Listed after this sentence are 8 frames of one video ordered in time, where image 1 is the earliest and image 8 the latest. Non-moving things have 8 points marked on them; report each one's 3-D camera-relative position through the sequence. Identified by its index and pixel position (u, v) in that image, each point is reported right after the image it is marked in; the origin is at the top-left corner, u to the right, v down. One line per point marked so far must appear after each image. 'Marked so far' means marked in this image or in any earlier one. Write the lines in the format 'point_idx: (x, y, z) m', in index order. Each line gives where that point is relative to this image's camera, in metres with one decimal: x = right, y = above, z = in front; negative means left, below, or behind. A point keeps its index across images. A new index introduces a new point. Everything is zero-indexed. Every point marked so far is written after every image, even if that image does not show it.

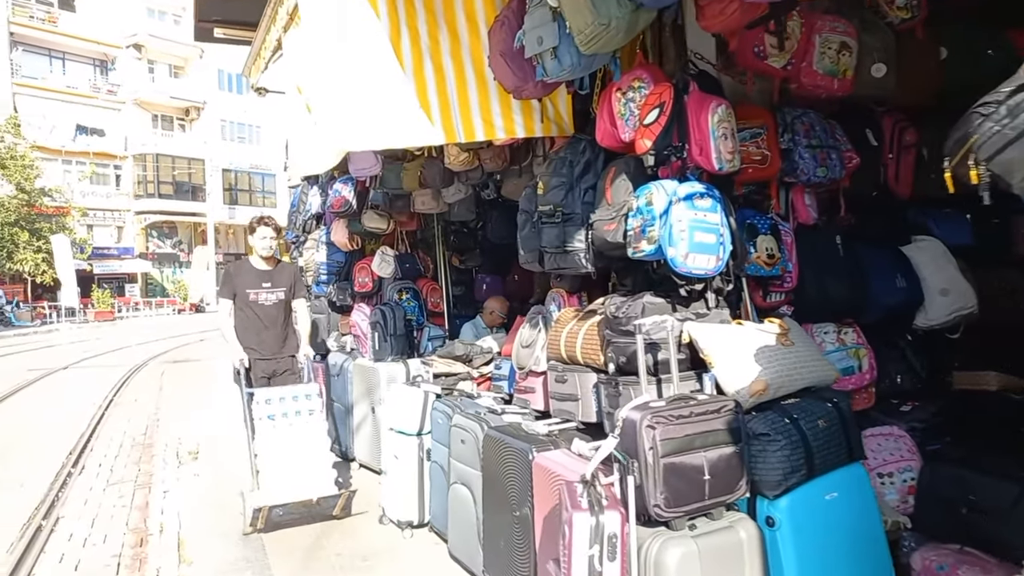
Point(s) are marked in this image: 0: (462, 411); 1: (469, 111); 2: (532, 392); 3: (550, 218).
0: (-0.3, -0.7, +4.0) m
1: (-0.2, +0.9, +3.7) m
2: (+0.1, -0.6, +3.8) m
3: (+0.2, +0.3, +3.5) m
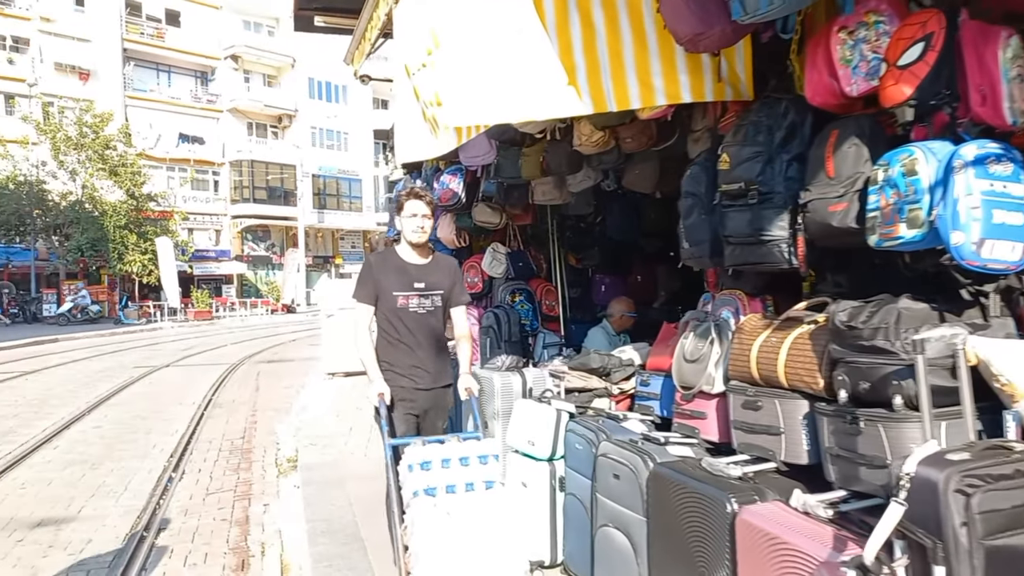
0: (+0.5, -0.7, +3.3) m
1: (+0.5, +0.9, +3.0) m
2: (+0.8, -0.6, +3.1) m
3: (+0.9, +0.3, +2.7) m
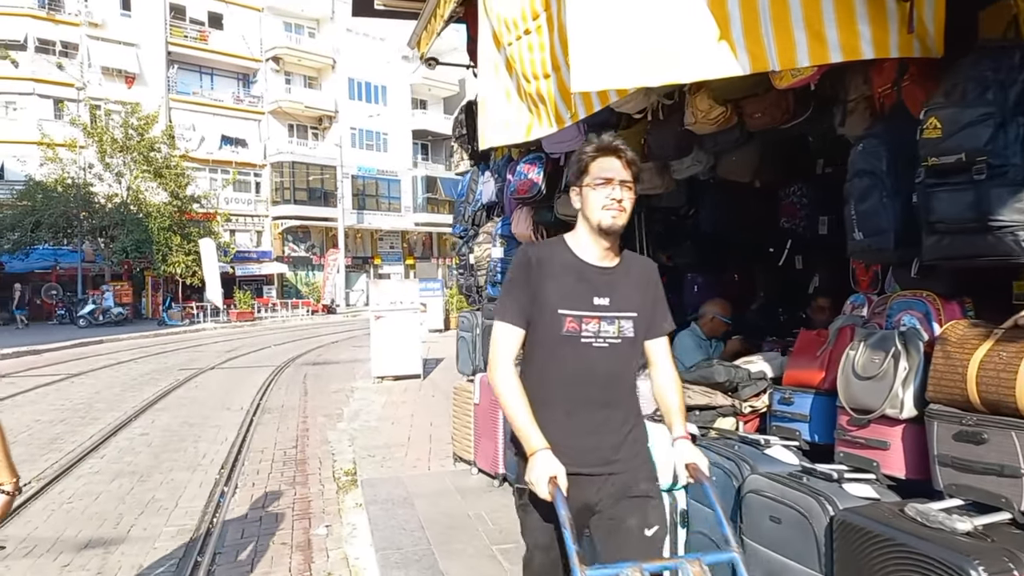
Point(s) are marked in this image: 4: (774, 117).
0: (+0.9, -0.7, +2.7) m
1: (+0.9, +0.9, +2.4) m
2: (+1.3, -0.6, +2.5) m
3: (+1.3, +0.3, +2.2) m
4: (+1.3, +0.8, +3.4) m
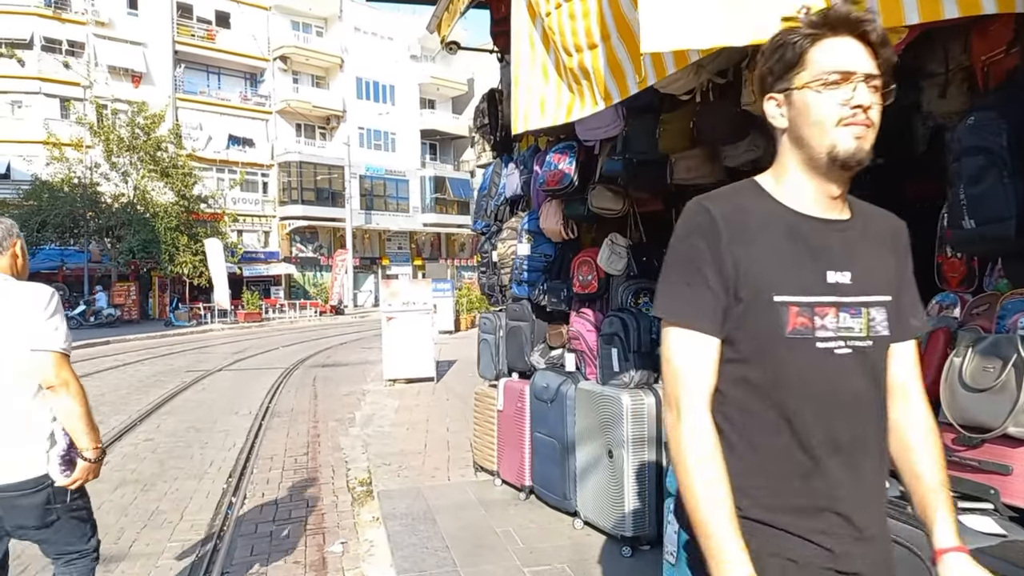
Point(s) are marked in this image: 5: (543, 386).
0: (+1.1, -0.7, +2.4) m
1: (+1.1, +0.9, +2.1) m
2: (+1.5, -0.6, +2.1) m
3: (+1.5, +0.4, +1.8) m
4: (+1.4, +0.8, +3.0) m
5: (+0.2, -0.6, +4.7) m
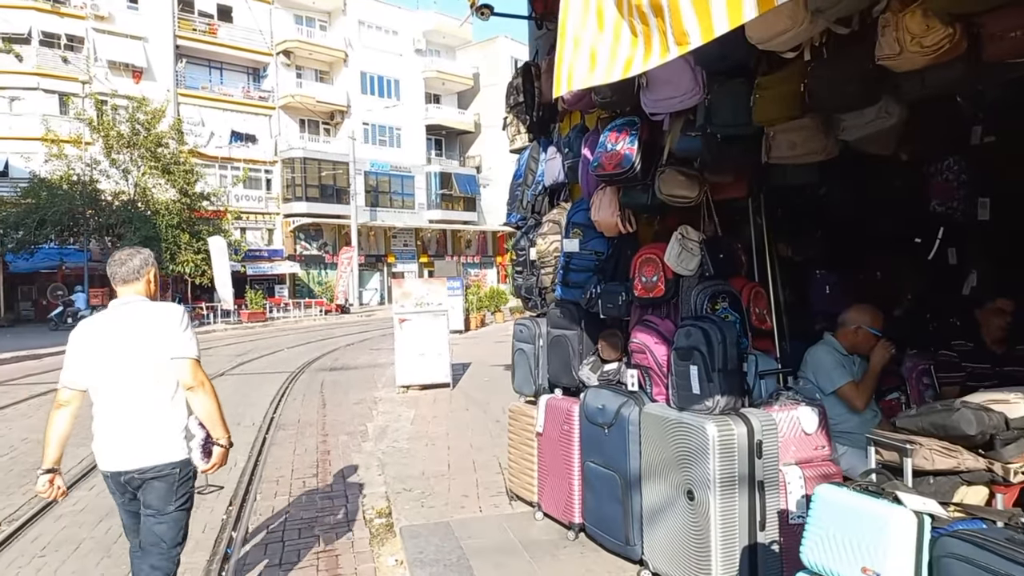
0: (+1.4, -0.7, +1.6) m
1: (+1.4, +0.9, +1.3) m
2: (+1.7, -0.6, +1.4) m
3: (+1.8, +0.3, +1.1) m
4: (+1.7, +0.8, +2.3) m
5: (+0.5, -0.7, +3.9) m
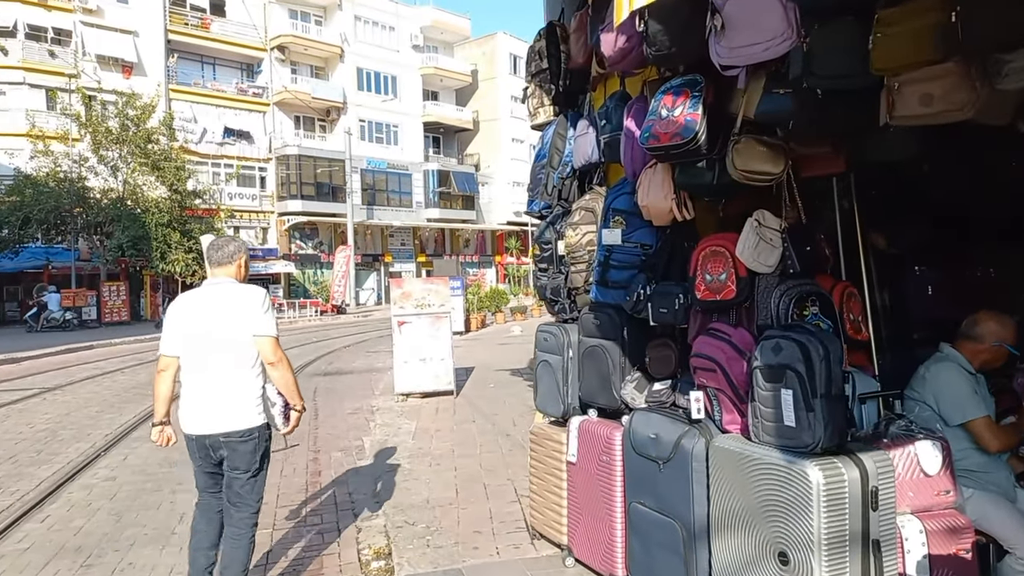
0: (+1.5, -0.7, +0.9) m
1: (+1.5, +0.9, +0.6) m
2: (+1.9, -0.6, +0.6) m
3: (+1.9, +0.3, +0.3) m
4: (+1.8, +0.8, +1.5) m
5: (+0.6, -0.7, +3.2) m
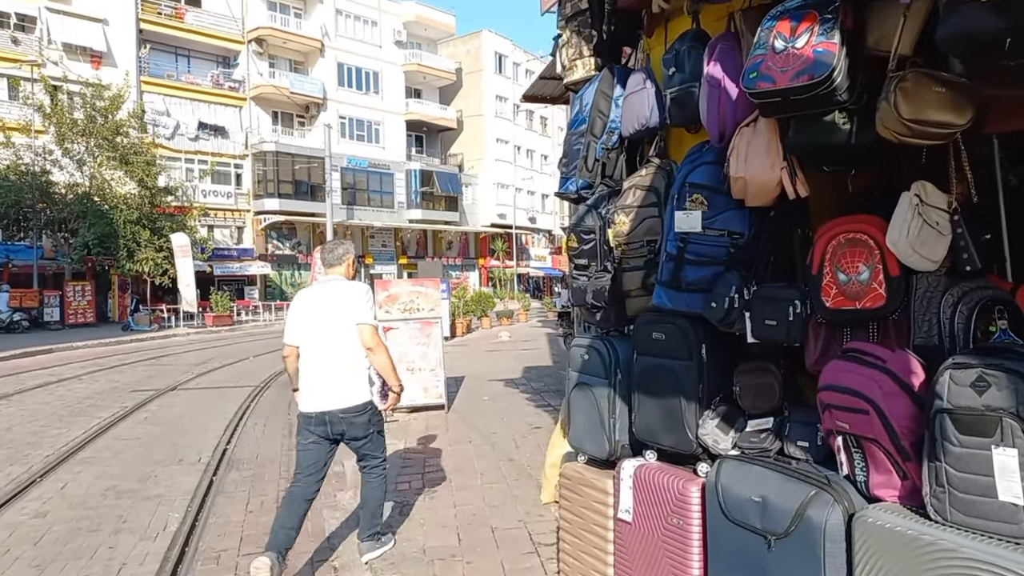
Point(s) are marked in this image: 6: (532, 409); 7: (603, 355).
0: (+1.7, -0.7, 0.0) m
1: (+1.7, +0.9, -0.3) m
2: (+2.1, -0.6, -0.2) m
3: (+2.1, +0.3, -0.6) m
4: (+2.0, +0.8, +0.7) m
5: (+0.8, -0.7, +2.3) m
6: (+0.2, -1.5, +8.6) m
7: (+0.4, -0.3, +3.1) m
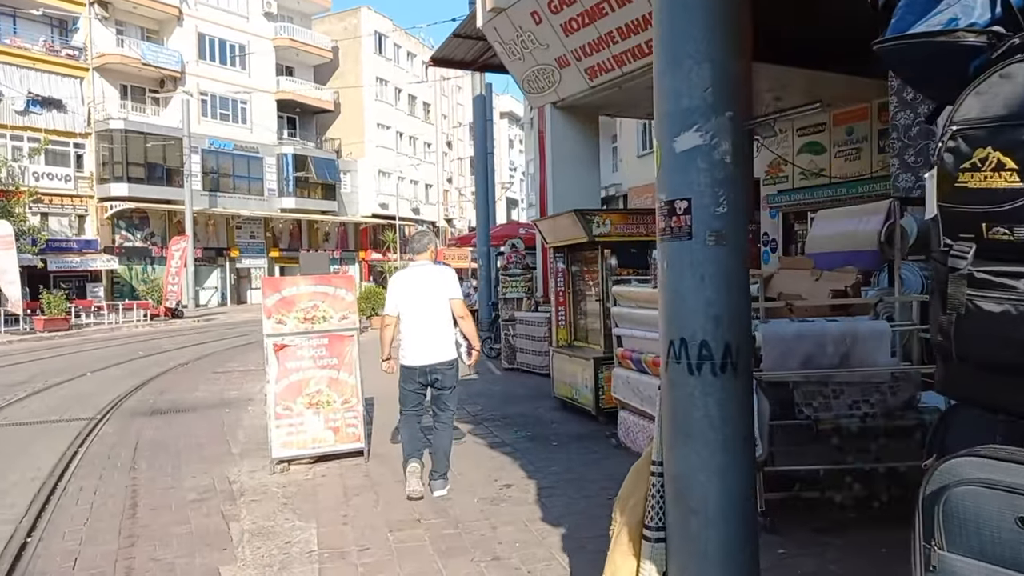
0: (+2.7, -0.8, -1.9) m
1: (+2.8, +0.8, -2.2) m
2: (+3.1, -0.6, -2.0) m
3: (+3.2, +0.3, -2.4) m
4: (+2.9, +0.8, -1.1) m
5: (+1.4, -0.7, +0.2) m
6: (-0.3, -1.5, +6.4) m
7: (+0.9, -0.3, +1.0) m
